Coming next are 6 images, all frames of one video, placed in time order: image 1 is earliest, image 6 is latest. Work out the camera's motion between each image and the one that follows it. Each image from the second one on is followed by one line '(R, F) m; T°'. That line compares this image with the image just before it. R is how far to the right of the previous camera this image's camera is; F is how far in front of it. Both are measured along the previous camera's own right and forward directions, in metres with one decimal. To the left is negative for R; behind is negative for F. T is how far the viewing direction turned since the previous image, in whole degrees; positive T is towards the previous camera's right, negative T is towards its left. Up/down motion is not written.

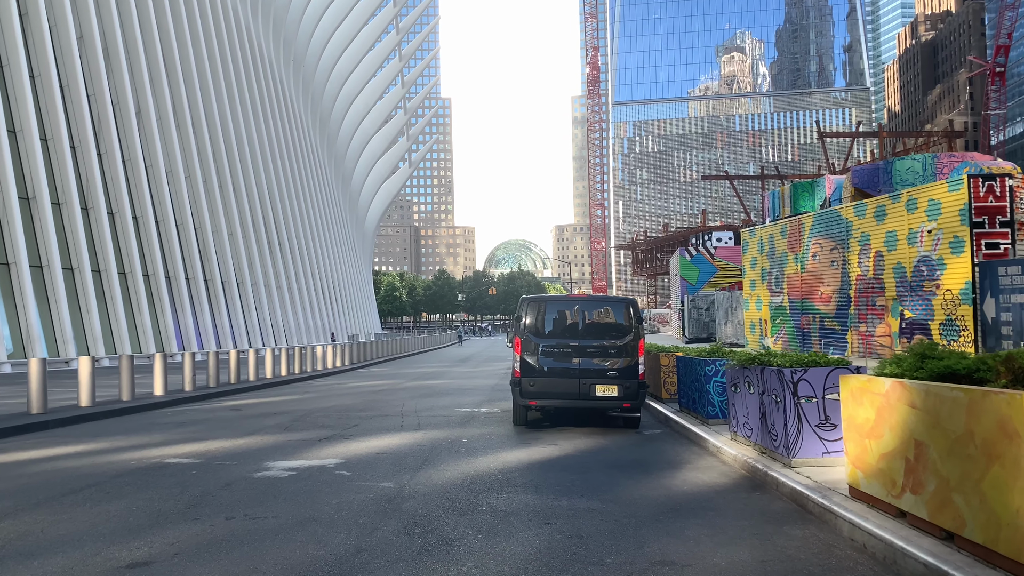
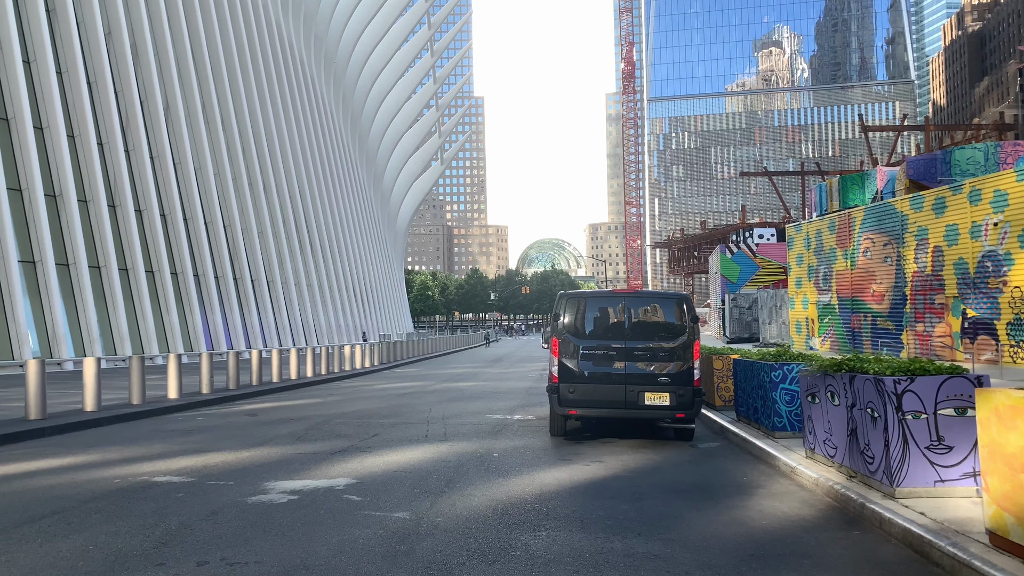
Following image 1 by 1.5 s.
(0.0, +1.1) m; -2°
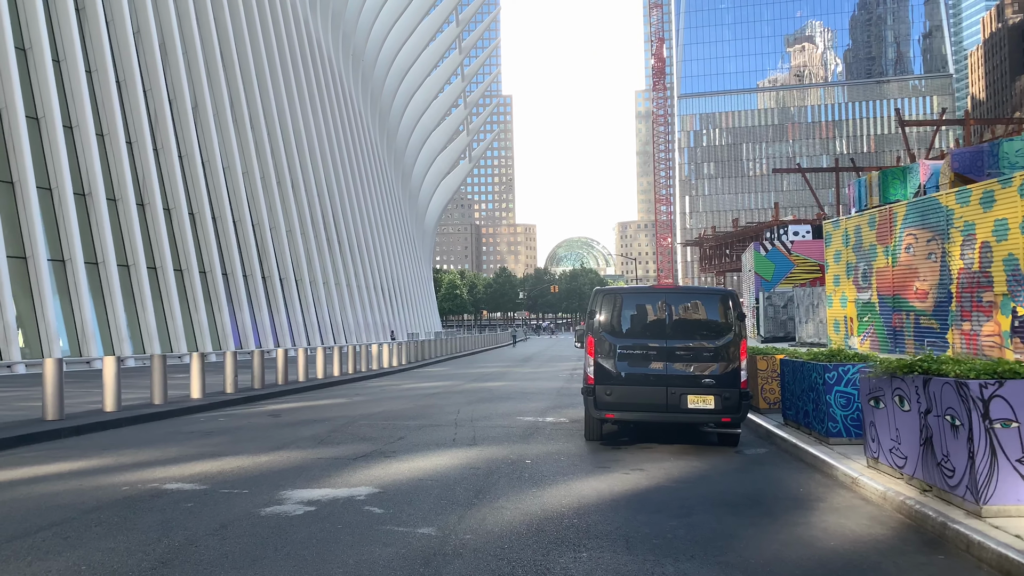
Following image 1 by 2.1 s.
(0.0, +0.5) m; -2°
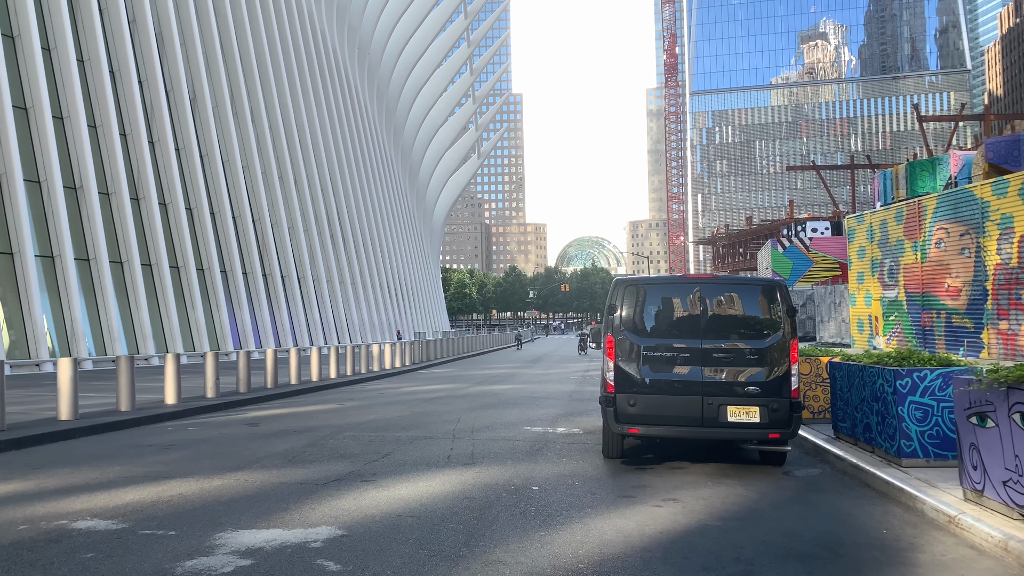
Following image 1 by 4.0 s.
(+0.1, +1.4) m; -1°
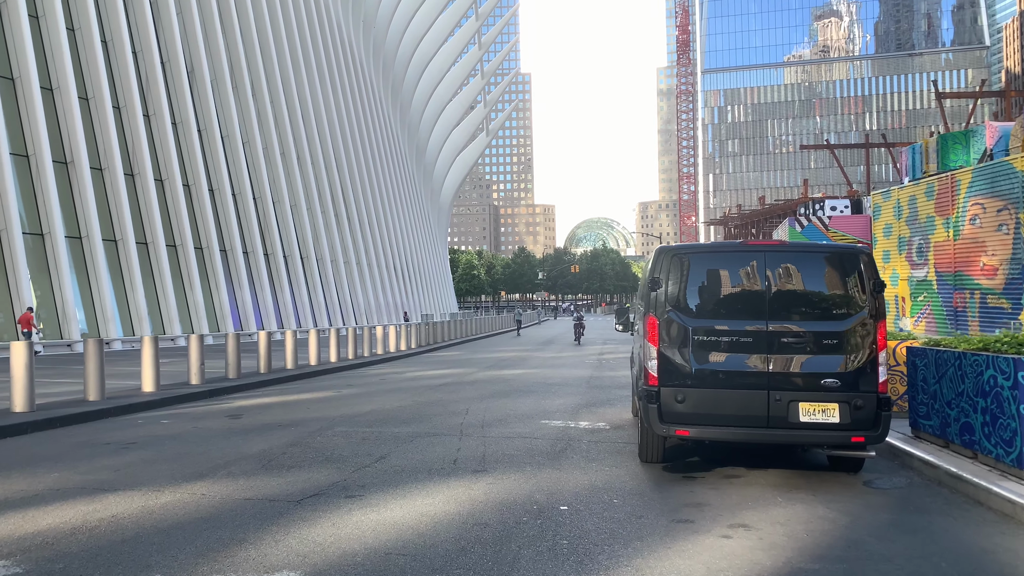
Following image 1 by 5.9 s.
(-0.1, +1.3) m; -1°
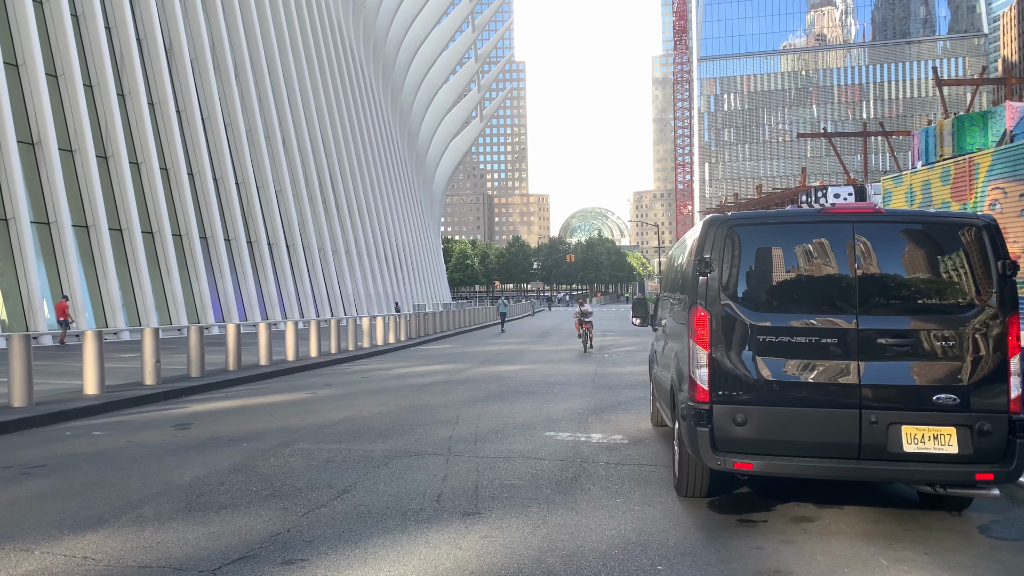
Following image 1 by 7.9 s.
(0.0, +1.5) m; 0°
